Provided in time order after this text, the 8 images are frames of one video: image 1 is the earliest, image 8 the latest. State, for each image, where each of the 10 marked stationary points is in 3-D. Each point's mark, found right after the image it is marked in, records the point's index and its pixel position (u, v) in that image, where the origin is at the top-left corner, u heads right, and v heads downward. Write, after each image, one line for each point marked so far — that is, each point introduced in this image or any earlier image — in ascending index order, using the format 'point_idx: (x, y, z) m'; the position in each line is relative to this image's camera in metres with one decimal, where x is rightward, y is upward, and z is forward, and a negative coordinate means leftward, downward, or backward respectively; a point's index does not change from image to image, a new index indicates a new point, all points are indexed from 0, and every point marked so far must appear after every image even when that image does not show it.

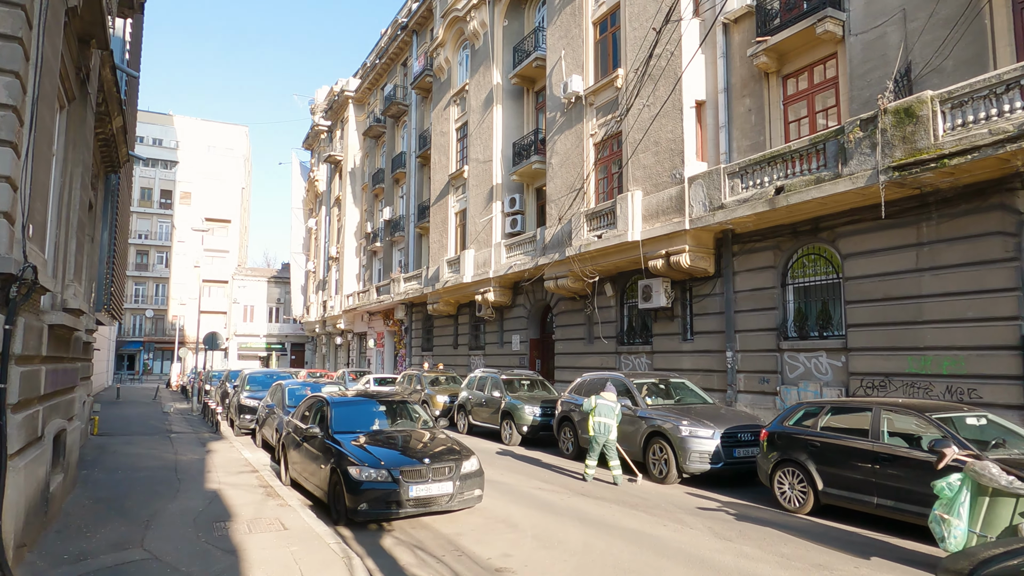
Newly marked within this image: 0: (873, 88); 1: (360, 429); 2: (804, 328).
0: (+6.5, +3.6, +11.9) m
1: (-2.1, -2.0, +9.2) m
2: (+5.7, -0.8, +13.1) m
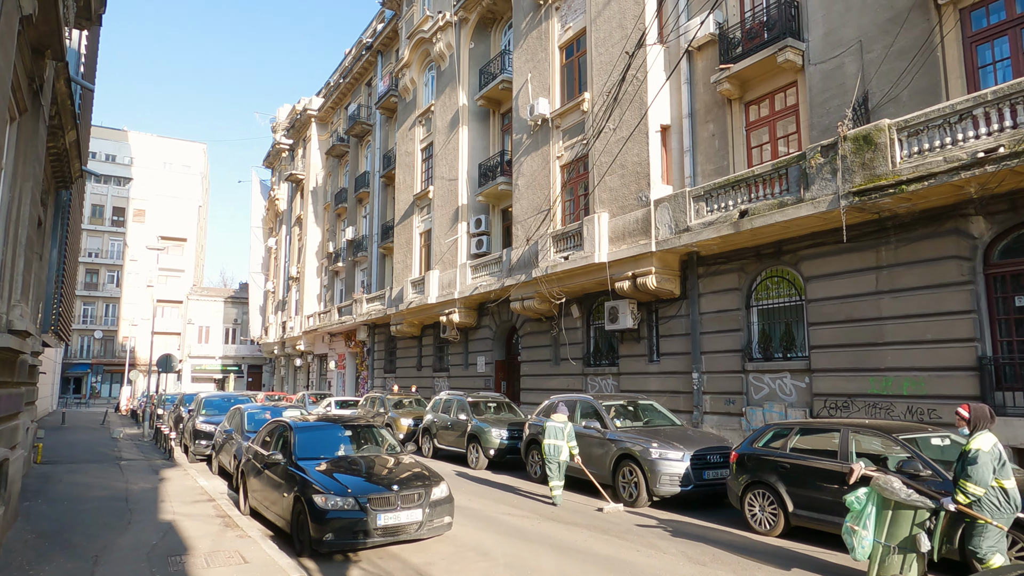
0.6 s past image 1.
0: (+5.9, +3.2, +12.2) m
1: (-2.5, -2.2, +8.9) m
2: (+5.1, -1.2, +13.3) m
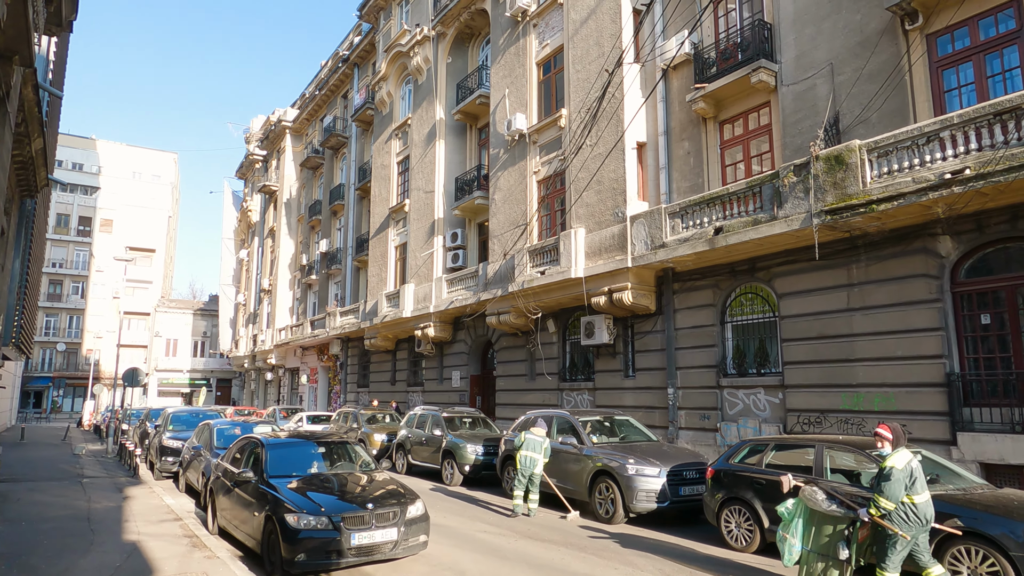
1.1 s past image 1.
0: (+5.5, +2.9, +12.5) m
1: (-2.8, -2.4, +8.7) m
2: (+4.6, -1.6, +13.4) m
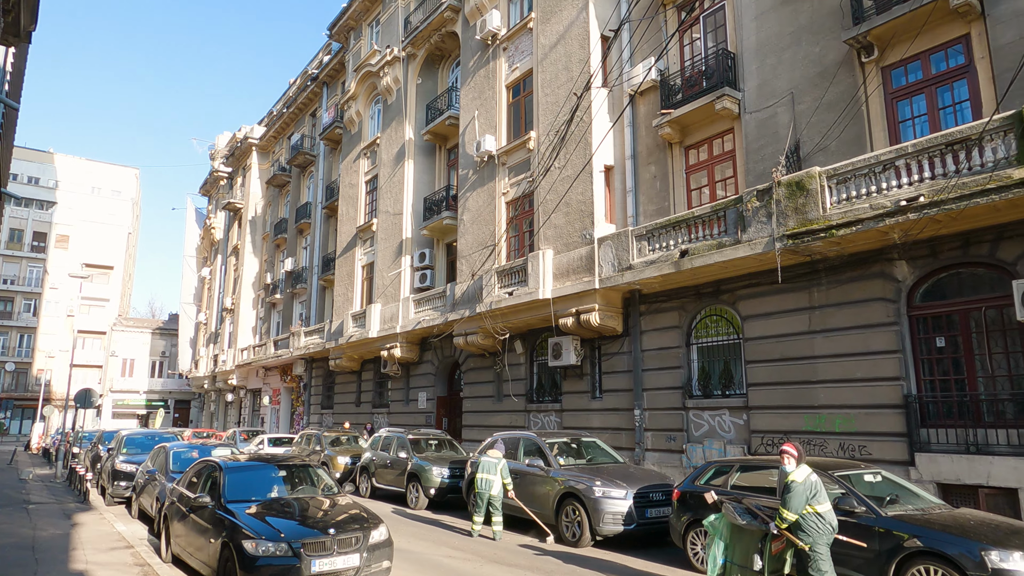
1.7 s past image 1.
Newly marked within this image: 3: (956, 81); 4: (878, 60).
0: (+4.9, +2.4, +12.8) m
1: (-3.3, -2.7, +8.5) m
2: (+4.0, -2.0, +13.5) m
3: (+7.2, +3.4, +10.7) m
4: (+6.4, +4.0, +11.5) m
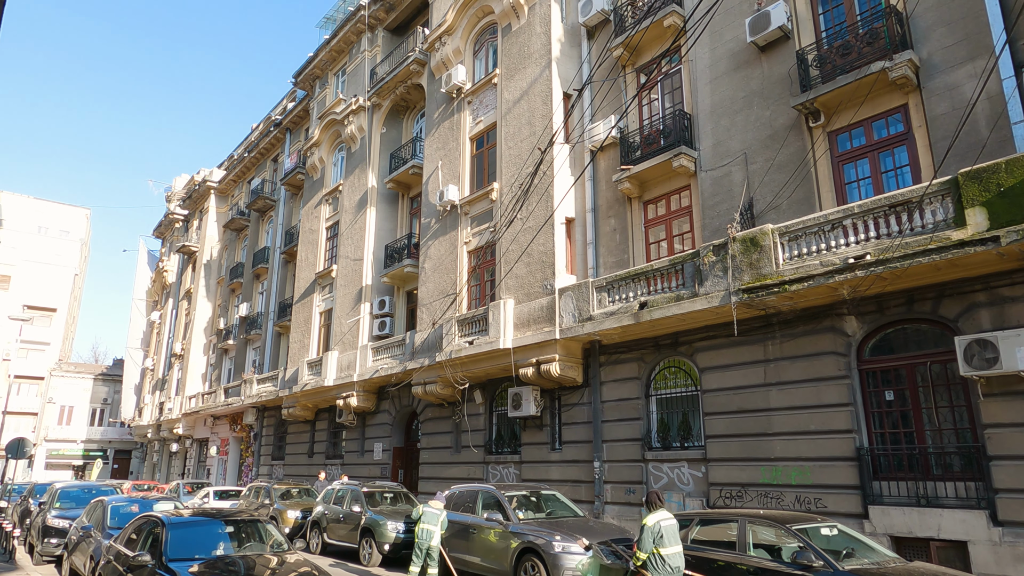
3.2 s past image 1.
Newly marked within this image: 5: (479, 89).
0: (+4.2, +1.4, +13.2) m
1: (-3.8, -3.2, +8.0) m
2: (+3.1, -3.1, +13.5) m
3: (+6.6, +2.4, +11.4) m
4: (+5.7, +3.0, +12.2) m
5: (-1.0, +5.9, +19.6) m
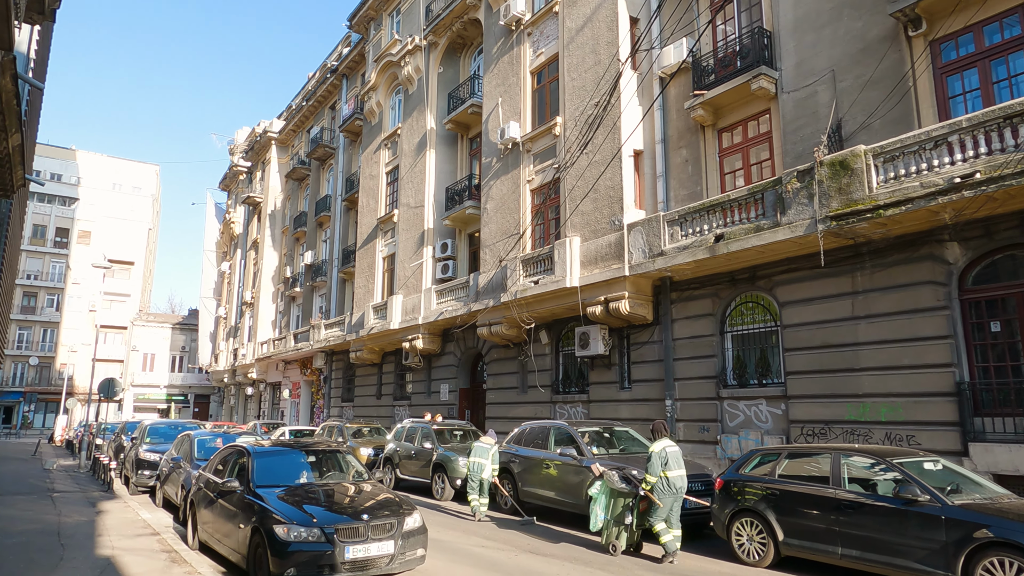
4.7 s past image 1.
0: (+5.4, +2.7, +12.3) m
1: (-2.8, -2.4, +8.2) m
2: (+4.5, -1.7, +13.1) m
3: (+7.7, +3.6, +10.2) m
4: (+6.9, +4.2, +11.1) m
5: (+0.8, +7.6, +18.8) m
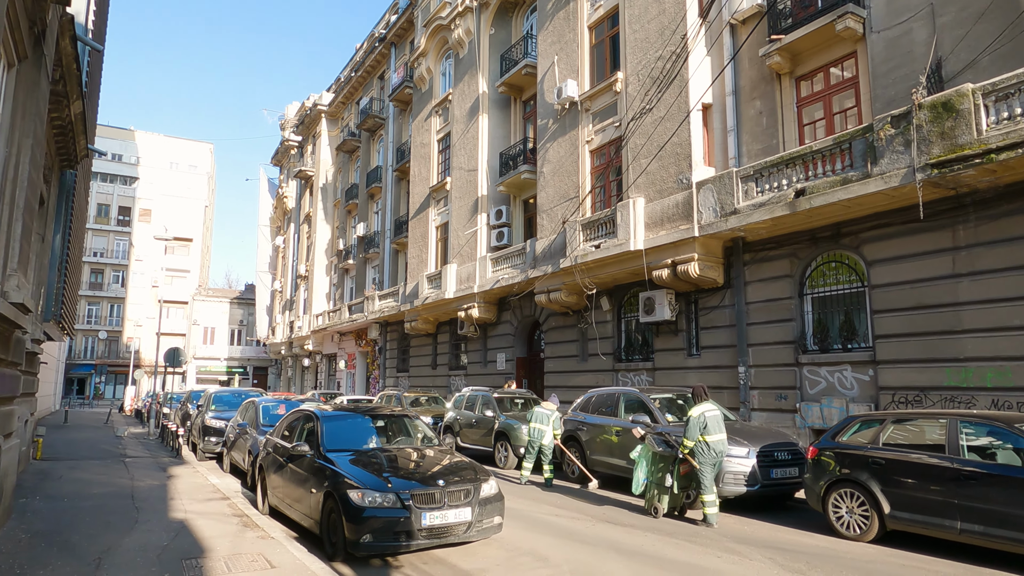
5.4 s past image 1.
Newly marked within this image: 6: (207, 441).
0: (+6.6, +3.4, +11.3) m
1: (-1.9, -1.9, +8.0) m
2: (+5.8, -1.0, +12.3) m
3: (+8.7, +4.3, +9.0) m
4: (+7.9, +4.9, +9.9) m
5: (+2.3, +8.5, +17.8) m
6: (-6.9, -3.5, +15.0) m
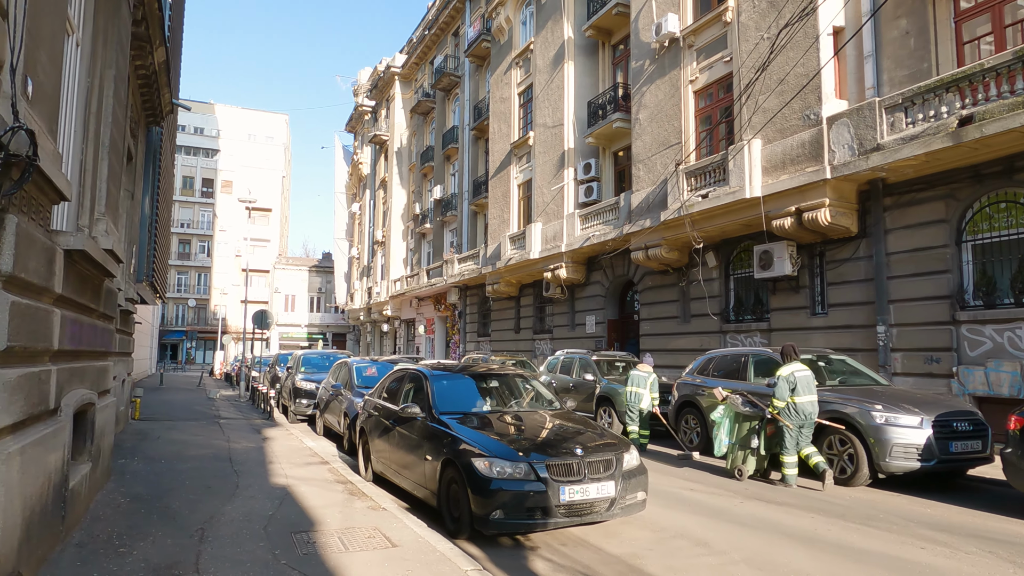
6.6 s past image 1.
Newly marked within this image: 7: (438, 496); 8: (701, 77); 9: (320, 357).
0: (+8.2, +4.3, +9.3) m
1: (-0.5, -1.3, +7.1) m
2: (+7.6, -0.1, +10.5) m
3: (+10.1, +5.0, +6.7) m
4: (+9.4, +5.7, +7.6) m
5: (+4.6, +9.6, +16.0) m
6: (-4.8, -2.5, +14.7) m
7: (-0.7, -1.9, +6.3) m
8: (+4.5, +5.0, +15.7) m
9: (-4.9, -1.8, +16.8) m
